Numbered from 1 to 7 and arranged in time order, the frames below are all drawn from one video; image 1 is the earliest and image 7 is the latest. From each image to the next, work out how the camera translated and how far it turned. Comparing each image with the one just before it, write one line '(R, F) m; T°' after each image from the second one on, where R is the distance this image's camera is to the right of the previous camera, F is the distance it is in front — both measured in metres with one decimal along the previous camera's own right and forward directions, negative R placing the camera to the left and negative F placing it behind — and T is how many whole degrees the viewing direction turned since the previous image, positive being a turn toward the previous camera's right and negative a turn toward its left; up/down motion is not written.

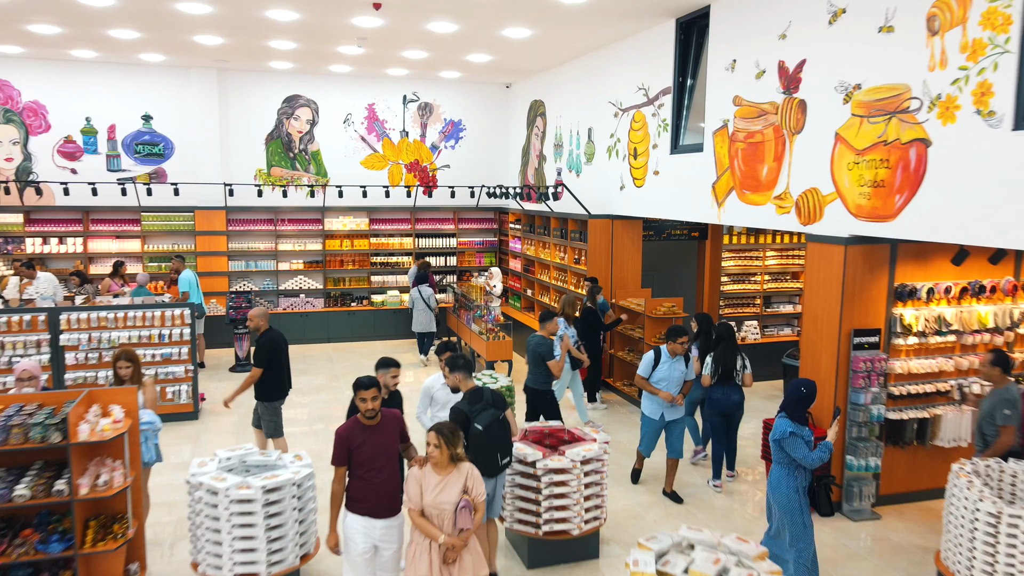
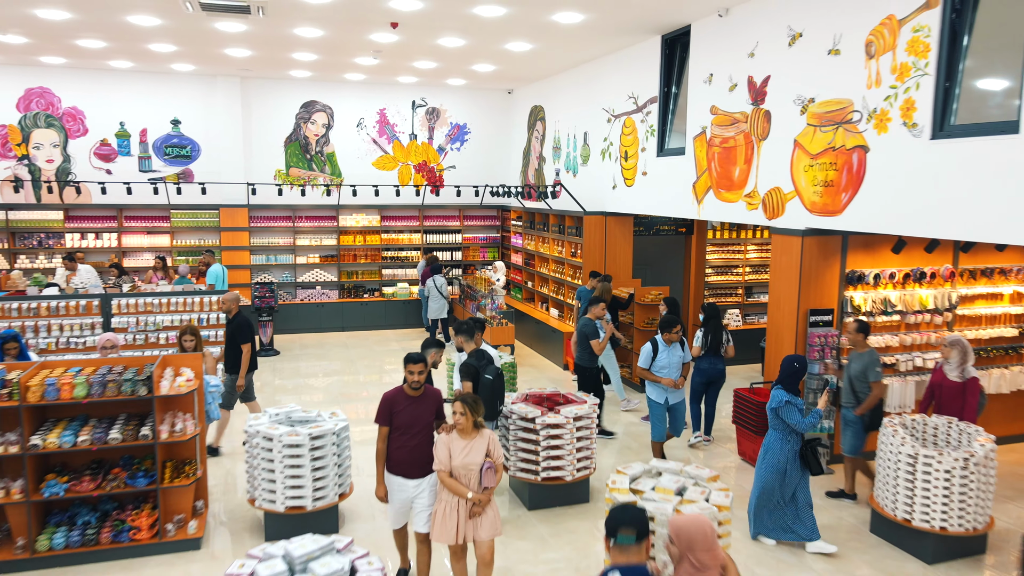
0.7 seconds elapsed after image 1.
(0.0, -0.9) m; 0°
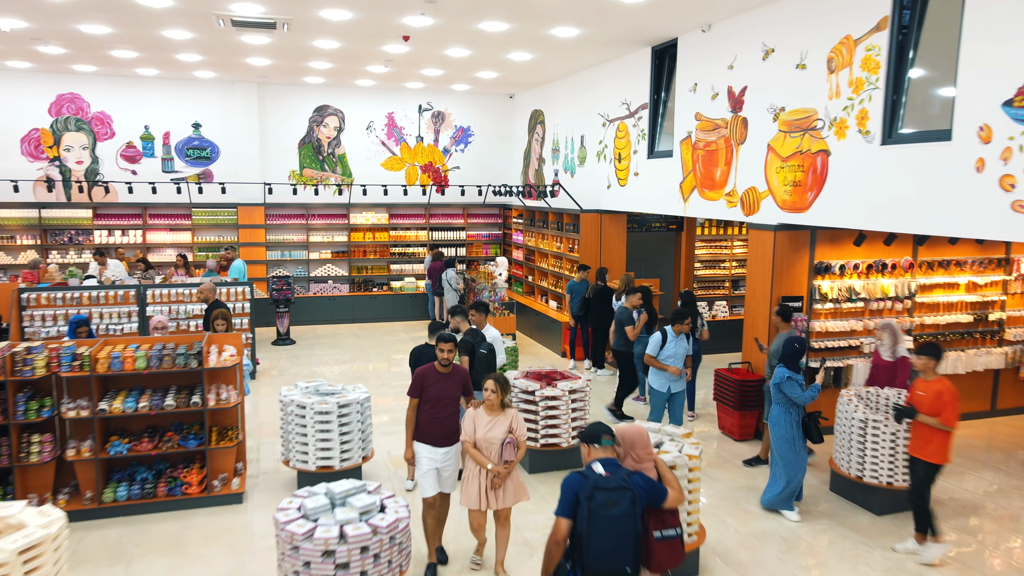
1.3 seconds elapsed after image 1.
(0.0, -0.8) m; 0°
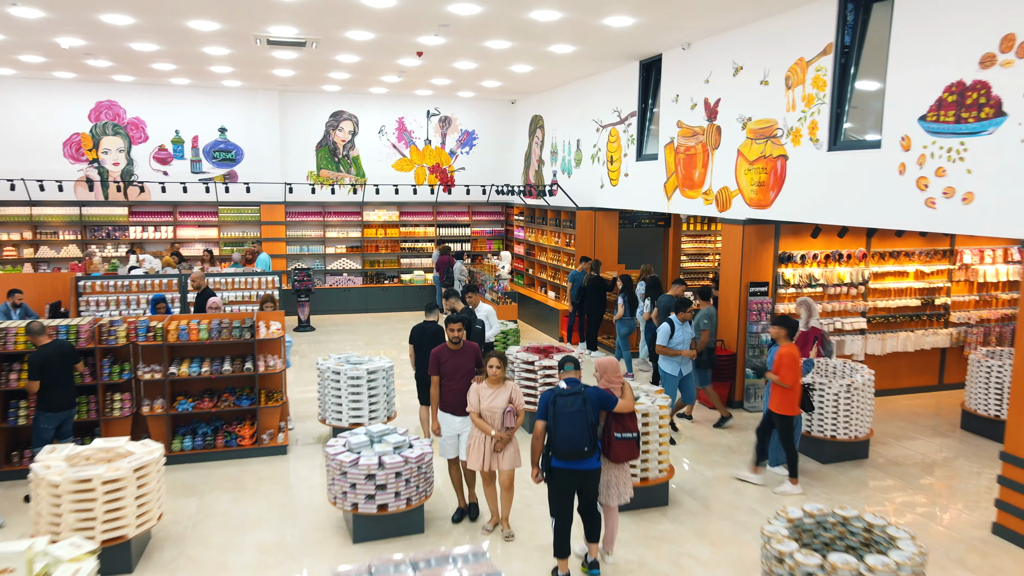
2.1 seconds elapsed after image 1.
(0.0, -1.1) m; 0°
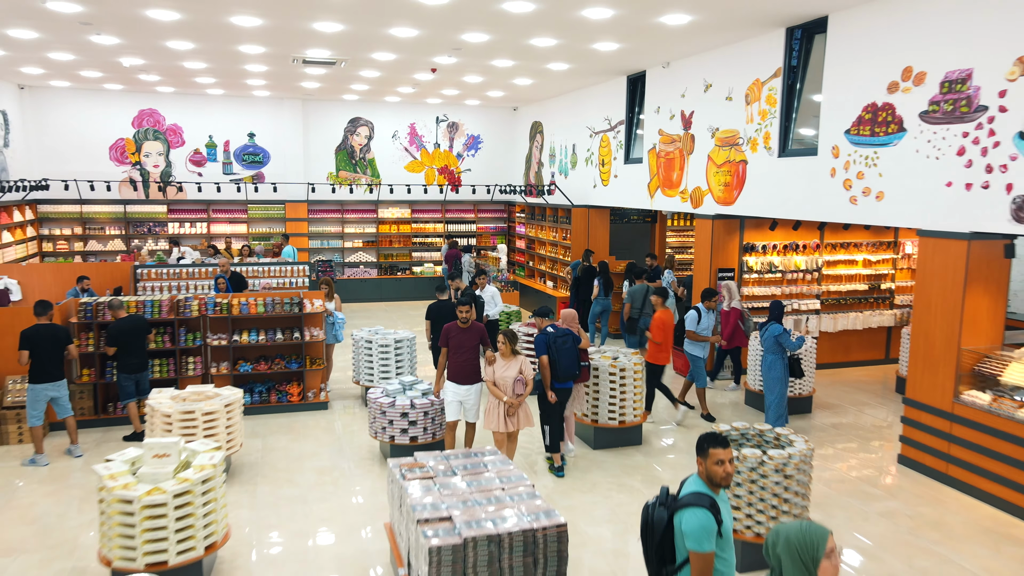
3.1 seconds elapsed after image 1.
(0.0, -1.4) m; 0°
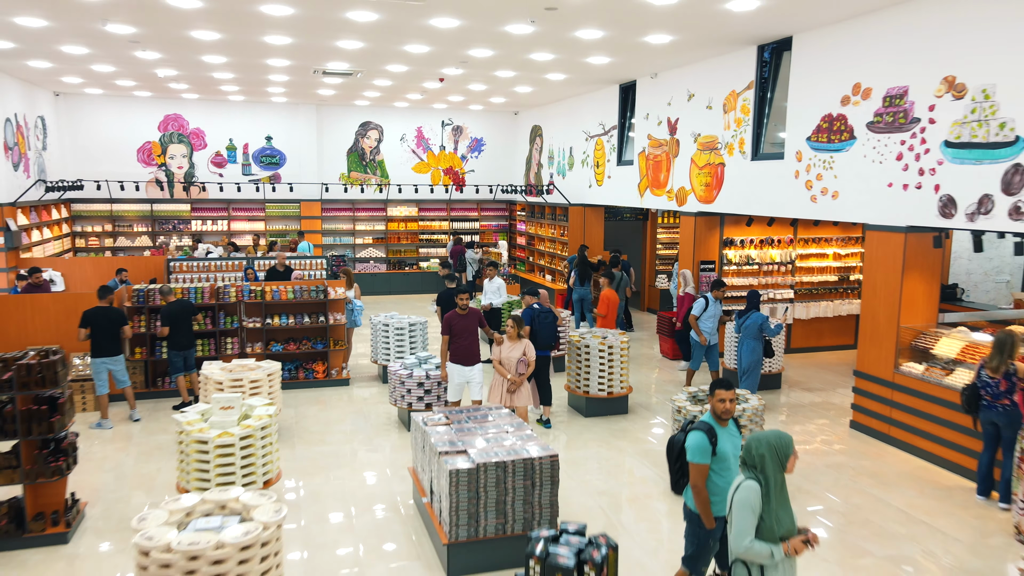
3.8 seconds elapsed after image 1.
(0.0, -1.0) m; 0°
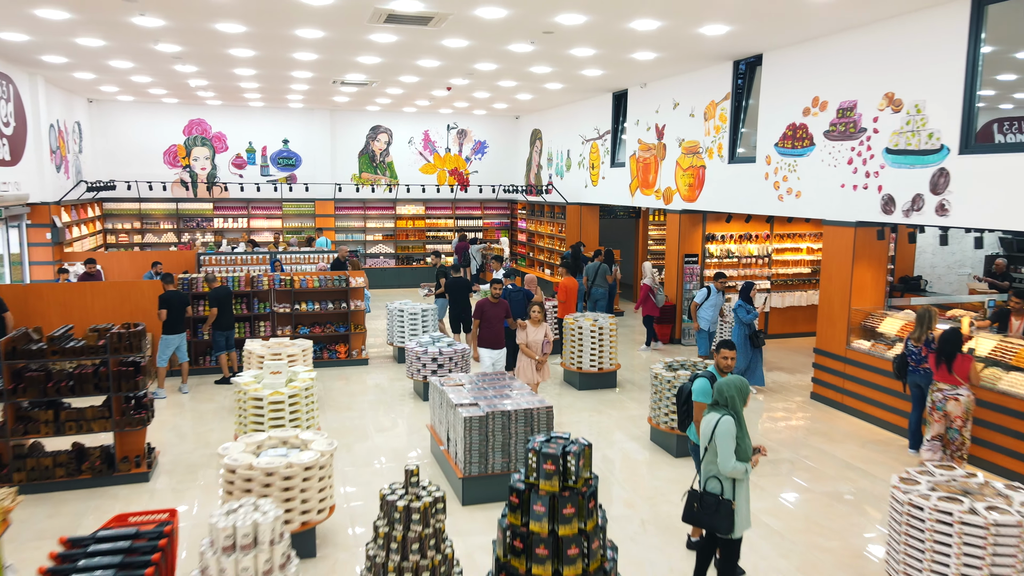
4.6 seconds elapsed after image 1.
(0.0, -1.1) m; 0°
